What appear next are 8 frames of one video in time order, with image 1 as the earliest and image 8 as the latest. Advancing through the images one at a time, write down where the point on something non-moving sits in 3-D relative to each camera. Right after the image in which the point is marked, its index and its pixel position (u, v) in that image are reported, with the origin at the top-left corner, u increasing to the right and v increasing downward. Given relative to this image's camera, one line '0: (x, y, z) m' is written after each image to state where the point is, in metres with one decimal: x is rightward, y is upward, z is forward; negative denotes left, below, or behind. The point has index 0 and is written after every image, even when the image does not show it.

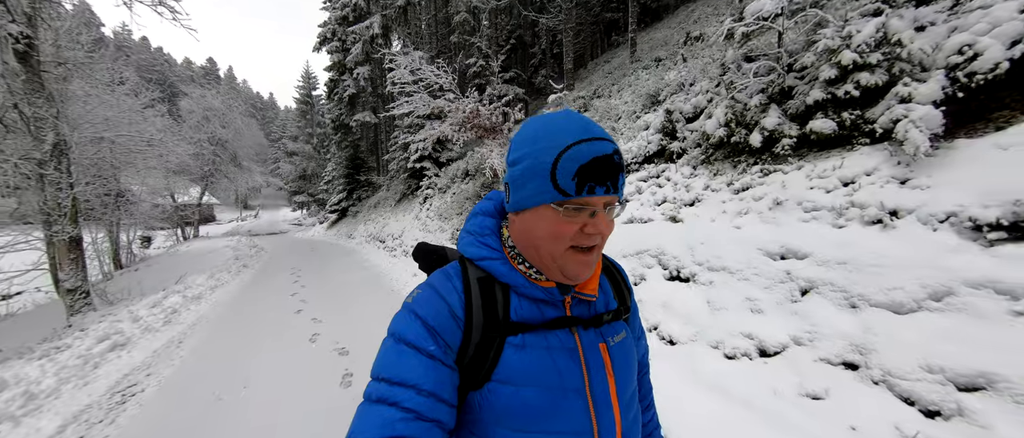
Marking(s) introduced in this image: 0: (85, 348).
0: (-7.0, -2.1, +5.9) m
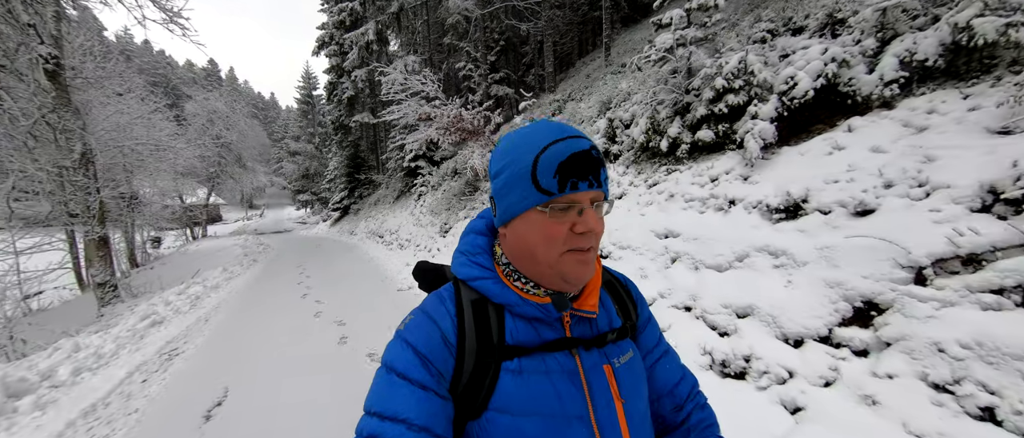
0: (-7.6, -2.1, +7.2) m
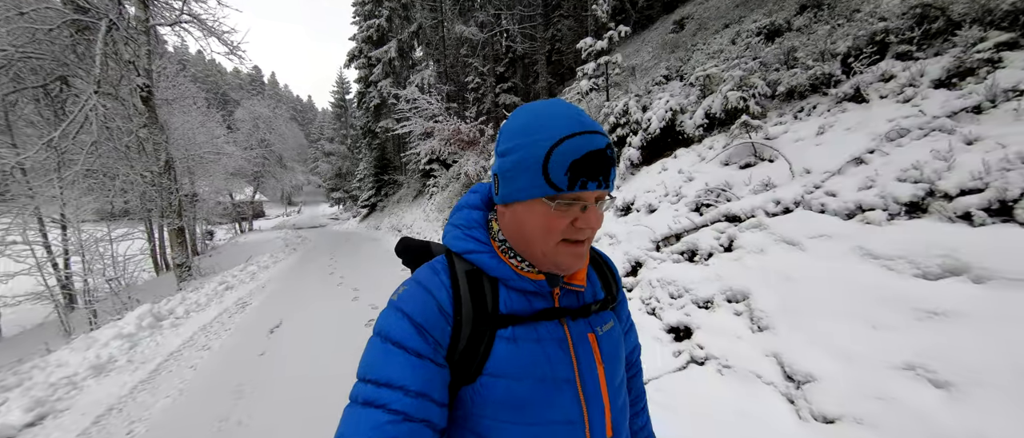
0: (-8.3, -2.0, +10.0) m
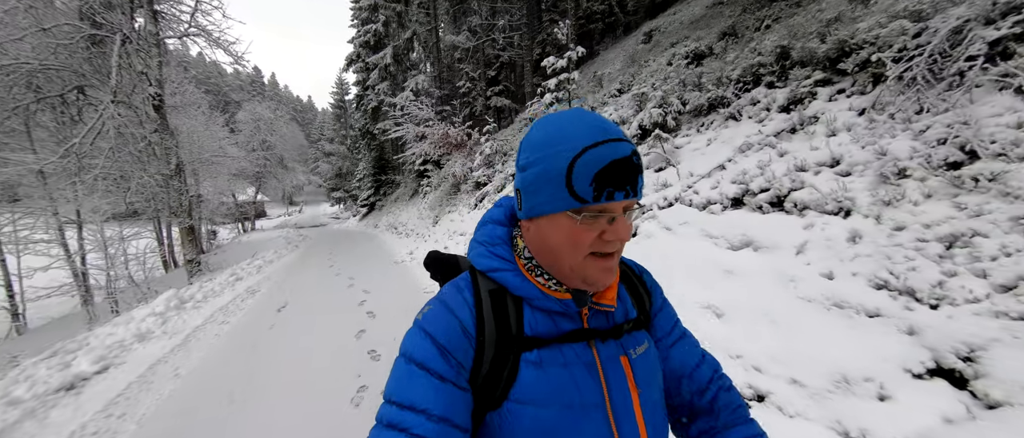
0: (-8.9, -1.9, +11.2) m
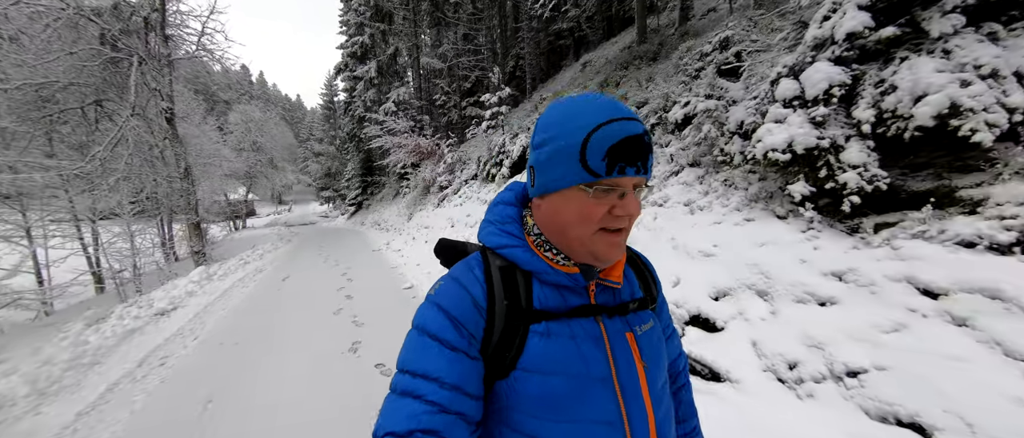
0: (-10.7, -1.7, +13.9) m
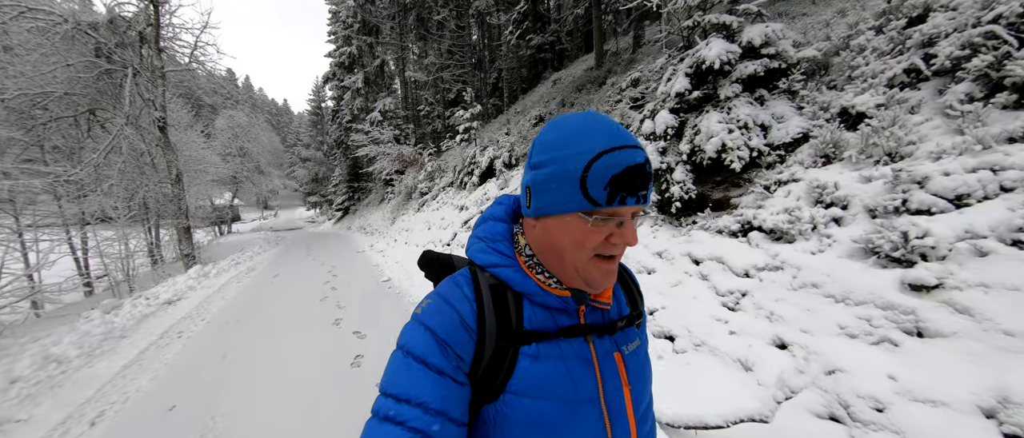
0: (-11.8, -1.9, +14.9) m
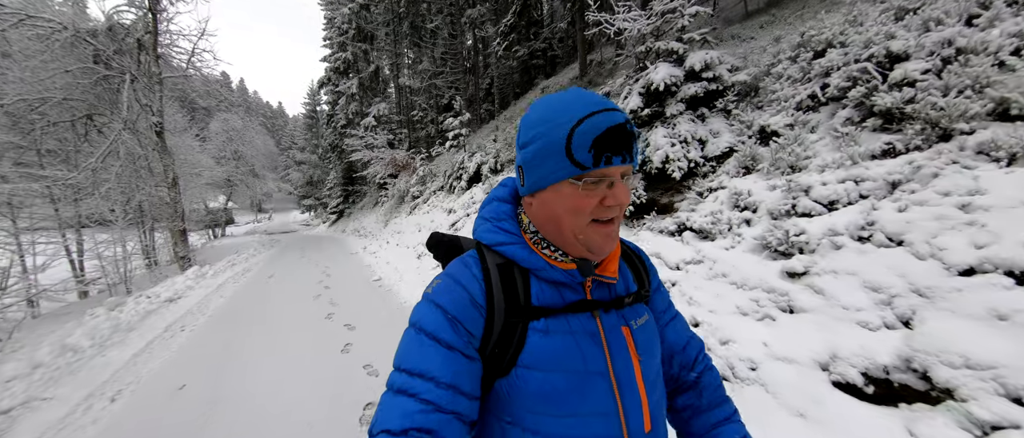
0: (-12.3, -2.0, +15.3) m
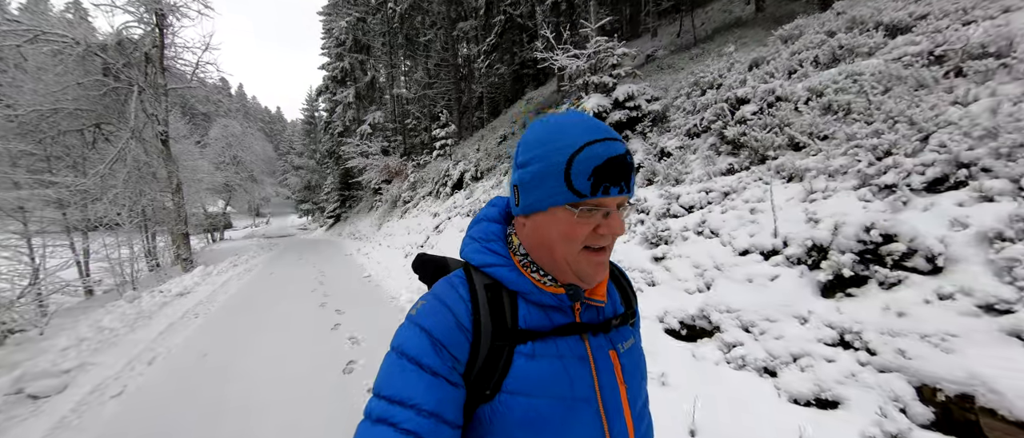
0: (-13.0, -2.2, +16.4) m
